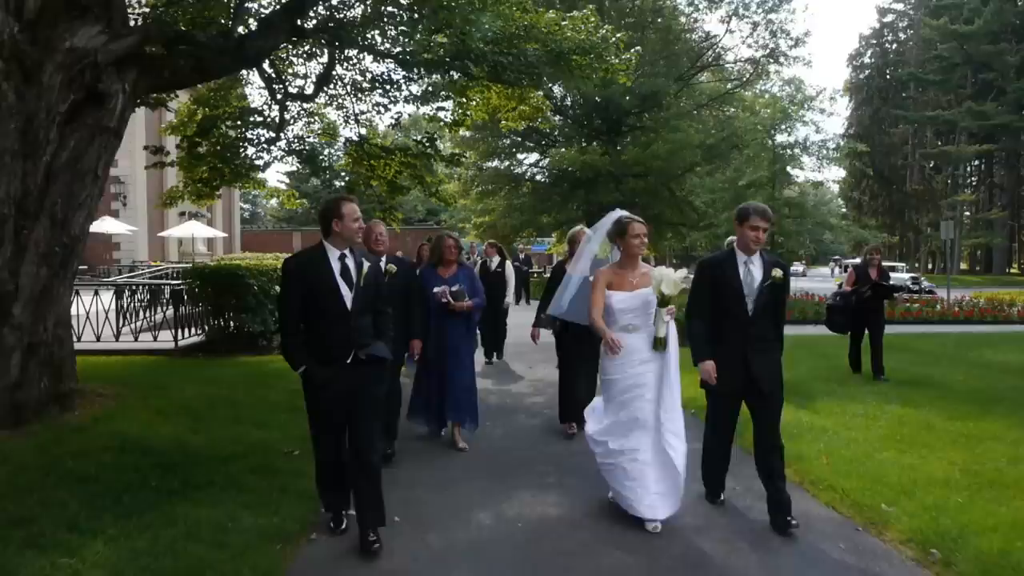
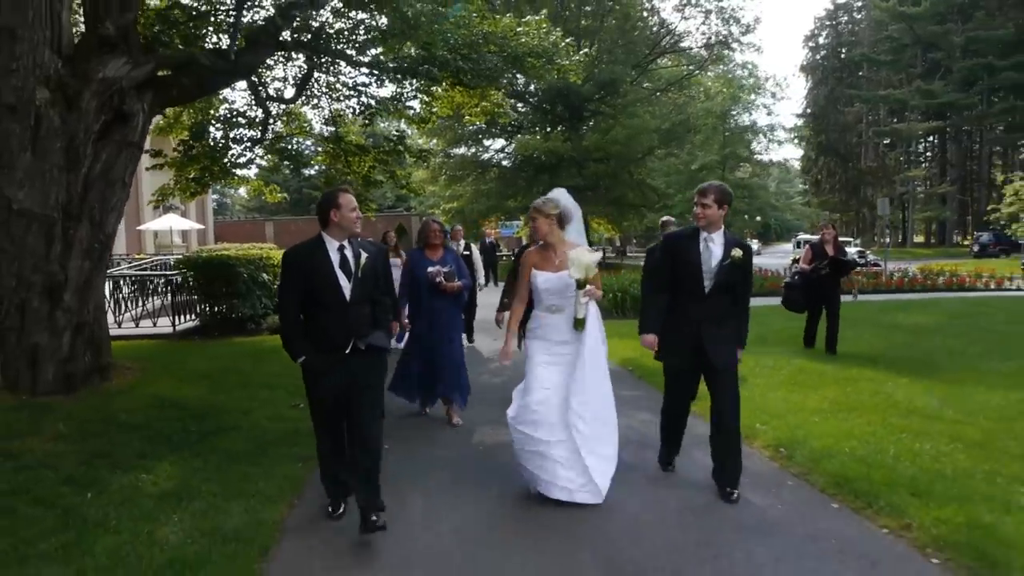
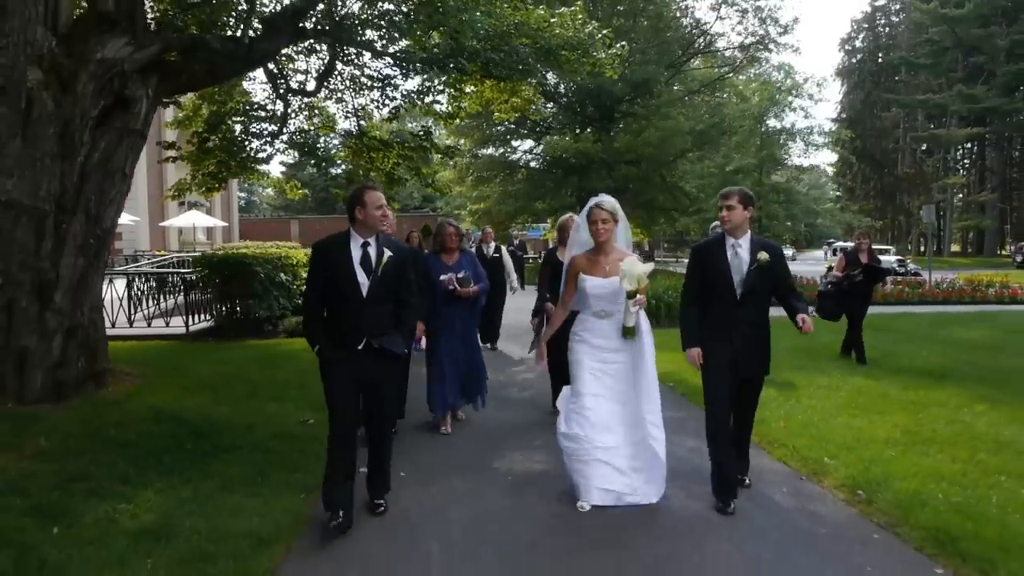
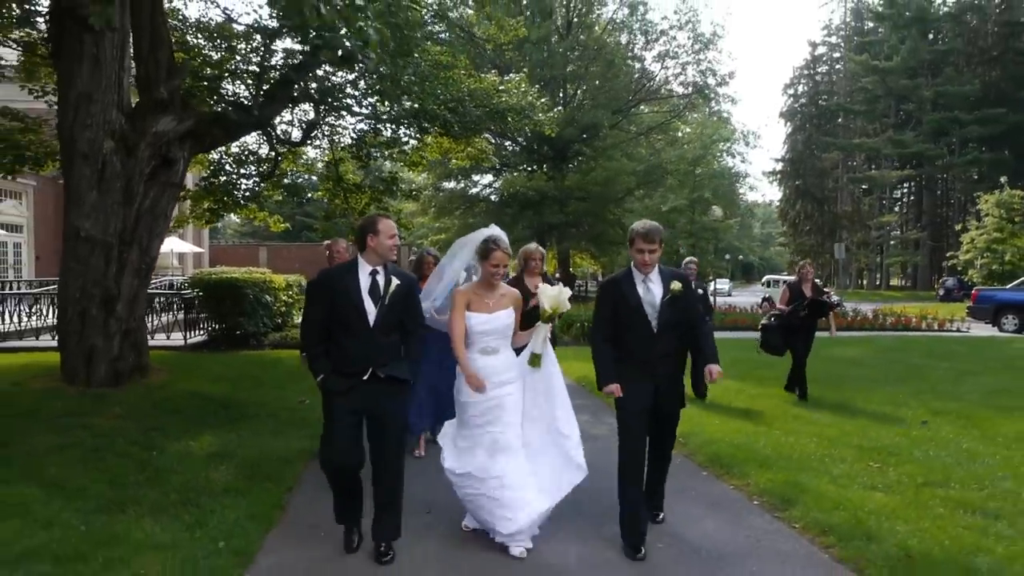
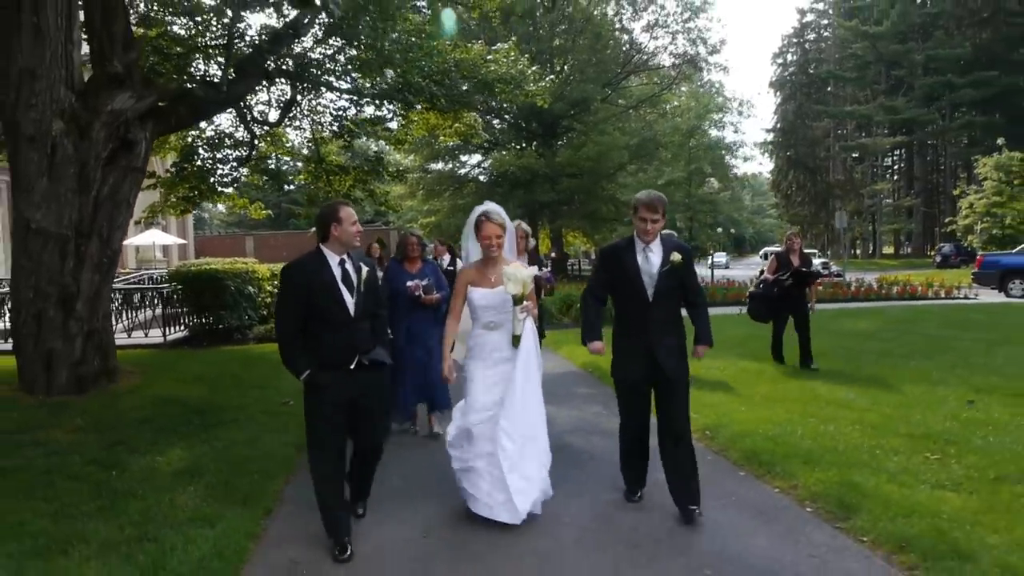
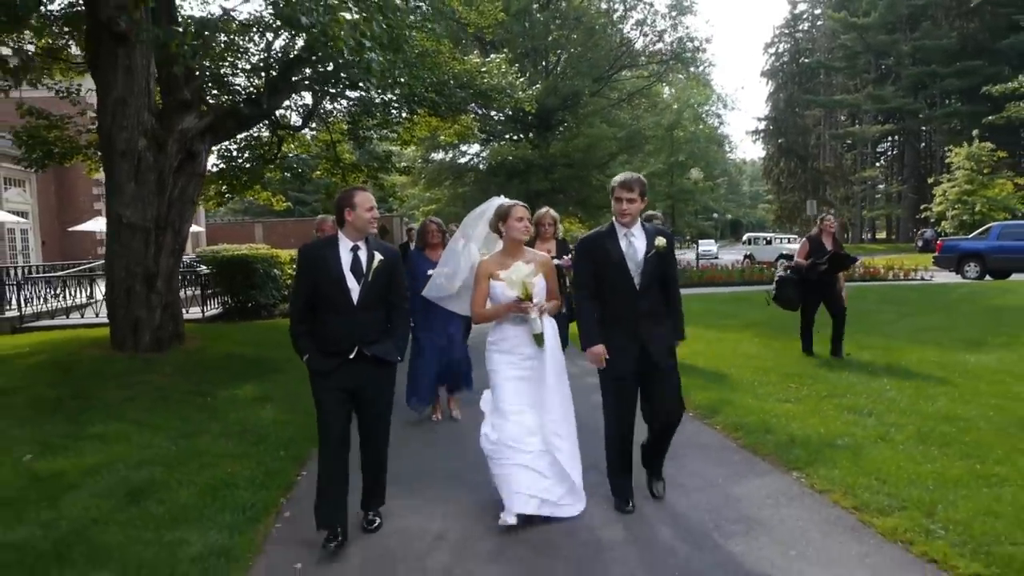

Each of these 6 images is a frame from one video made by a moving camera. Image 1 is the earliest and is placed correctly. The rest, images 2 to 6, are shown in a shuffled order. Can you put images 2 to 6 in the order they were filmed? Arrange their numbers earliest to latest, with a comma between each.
3, 2, 5, 4, 6
